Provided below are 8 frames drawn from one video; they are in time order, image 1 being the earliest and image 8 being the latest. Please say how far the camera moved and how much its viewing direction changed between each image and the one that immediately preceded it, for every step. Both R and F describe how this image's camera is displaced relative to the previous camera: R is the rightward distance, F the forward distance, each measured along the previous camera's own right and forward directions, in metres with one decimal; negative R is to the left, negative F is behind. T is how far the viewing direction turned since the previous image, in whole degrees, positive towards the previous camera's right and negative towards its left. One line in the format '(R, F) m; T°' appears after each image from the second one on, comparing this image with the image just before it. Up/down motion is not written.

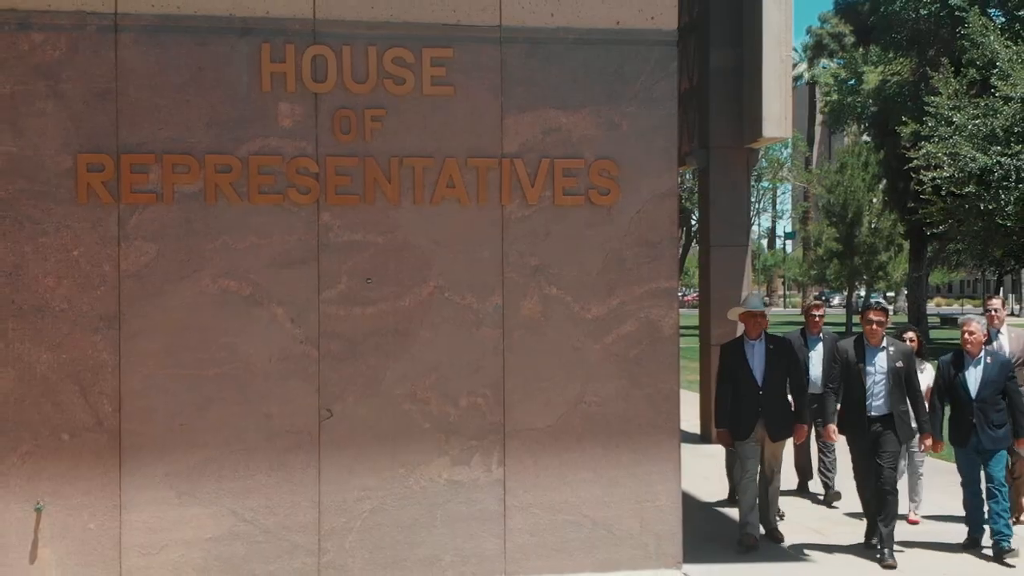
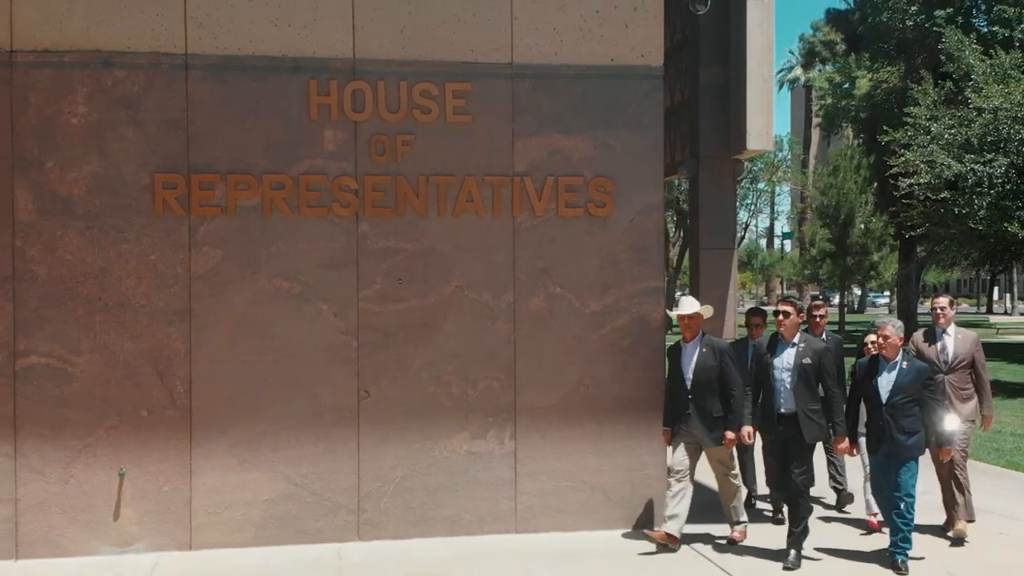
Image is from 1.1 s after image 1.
(-0.1, -1.1) m; 0°
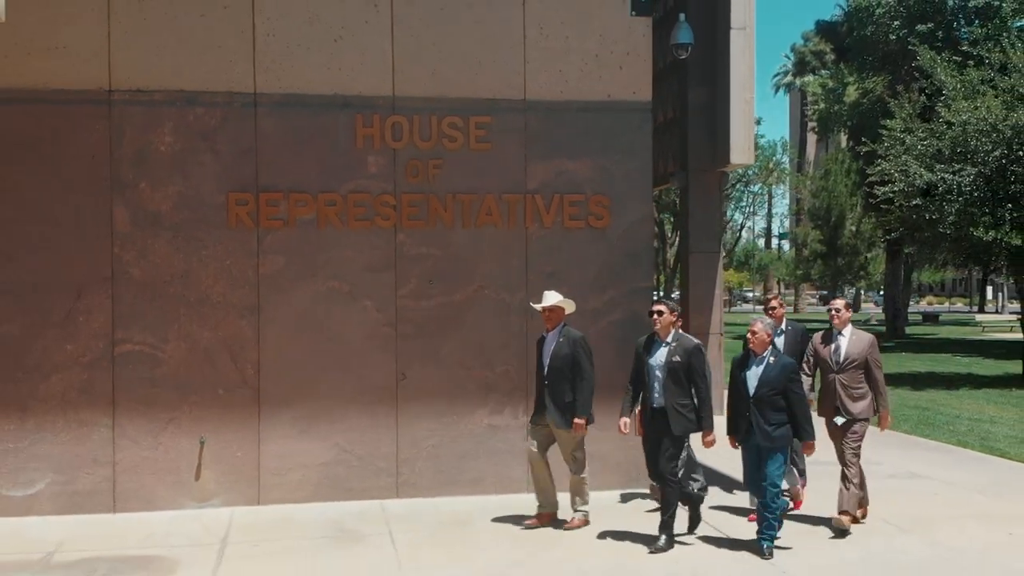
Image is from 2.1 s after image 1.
(-0.1, -1.4) m; 0°
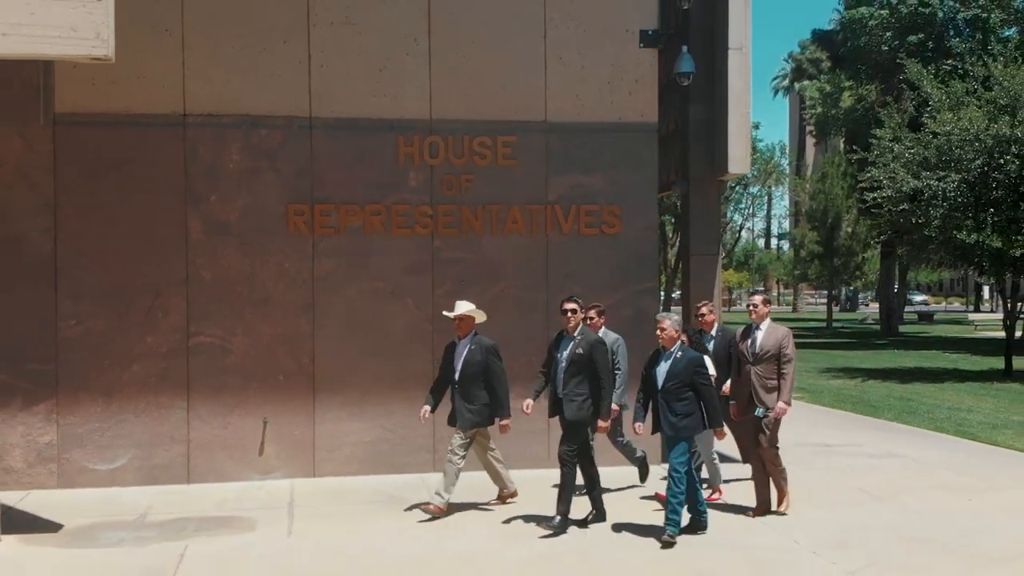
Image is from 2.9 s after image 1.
(-0.2, -1.2) m; 0°
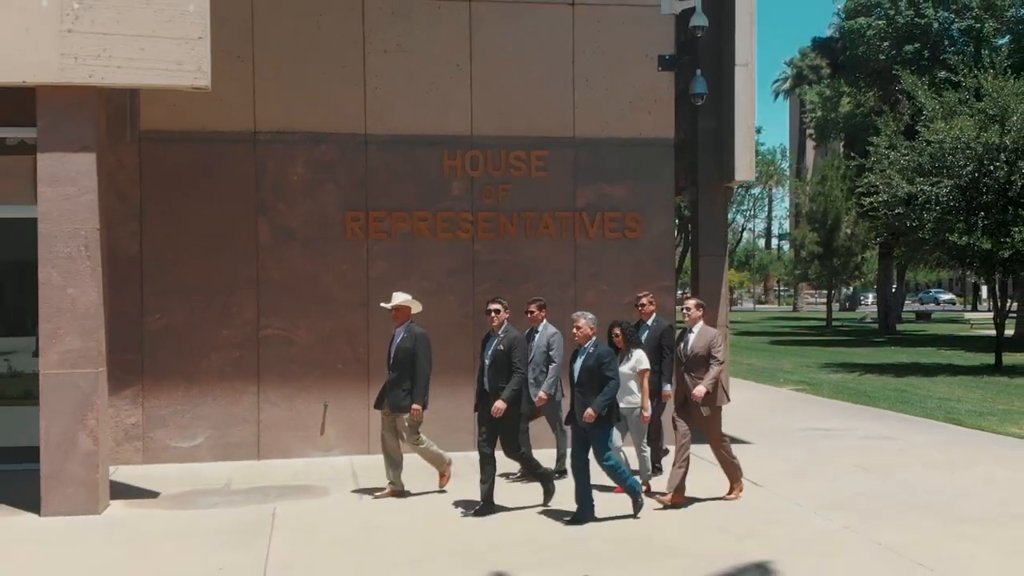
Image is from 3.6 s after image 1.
(-0.3, -1.2) m; 0°
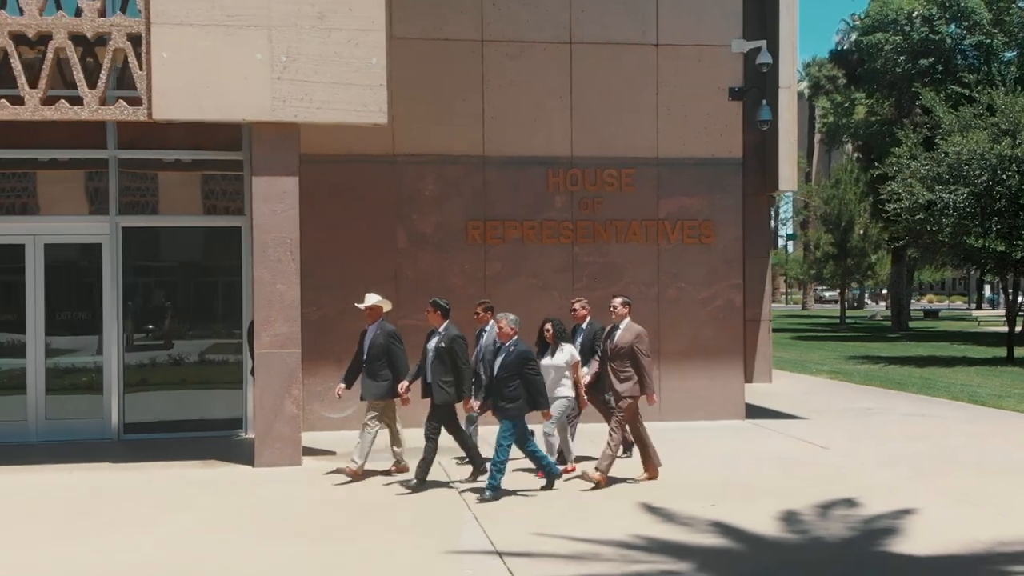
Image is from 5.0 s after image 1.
(-1.1, -2.0) m; 0°
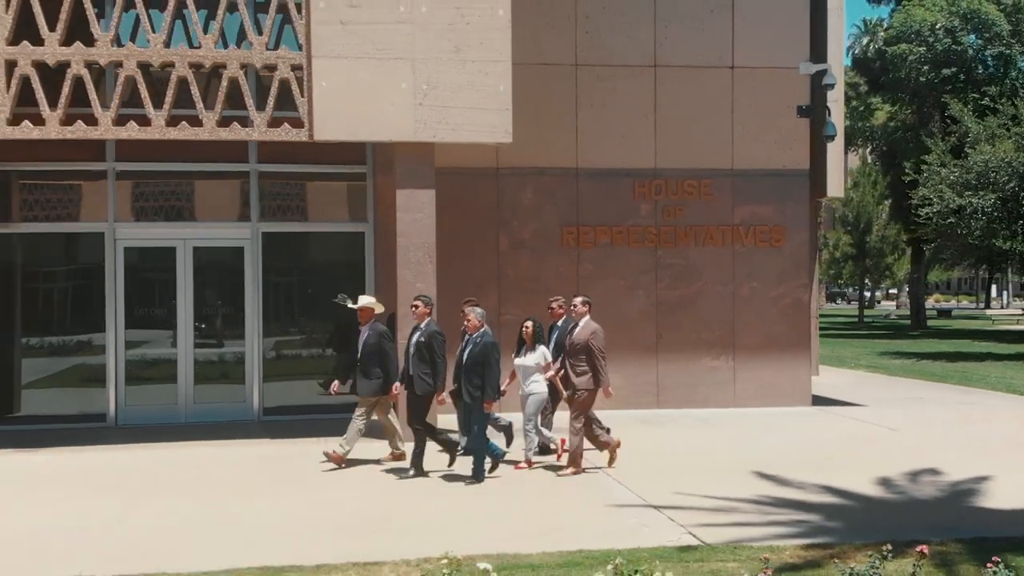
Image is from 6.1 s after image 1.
(-1.2, -1.4) m; 0°
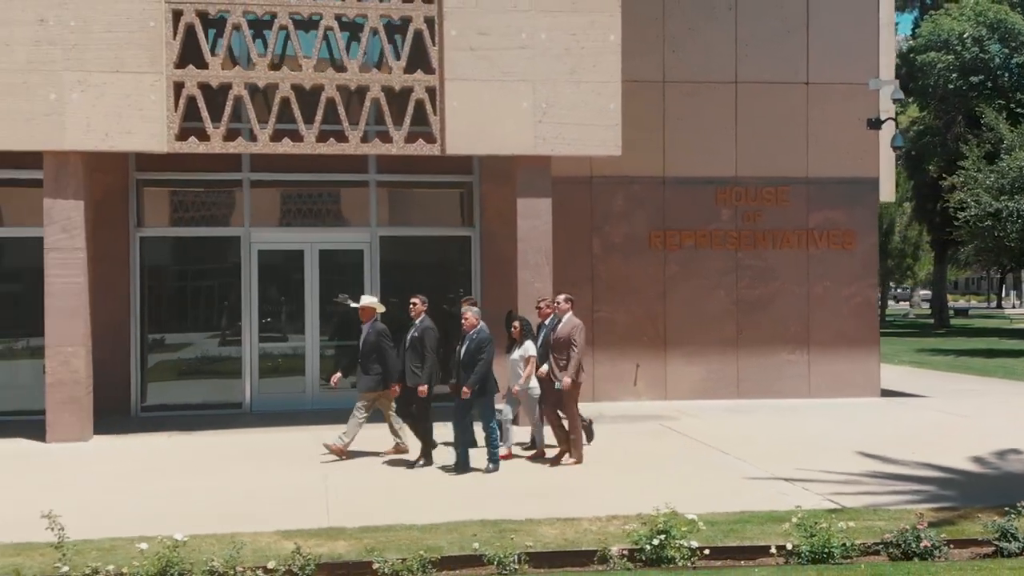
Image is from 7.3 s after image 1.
(-1.3, -1.2) m; 0°
